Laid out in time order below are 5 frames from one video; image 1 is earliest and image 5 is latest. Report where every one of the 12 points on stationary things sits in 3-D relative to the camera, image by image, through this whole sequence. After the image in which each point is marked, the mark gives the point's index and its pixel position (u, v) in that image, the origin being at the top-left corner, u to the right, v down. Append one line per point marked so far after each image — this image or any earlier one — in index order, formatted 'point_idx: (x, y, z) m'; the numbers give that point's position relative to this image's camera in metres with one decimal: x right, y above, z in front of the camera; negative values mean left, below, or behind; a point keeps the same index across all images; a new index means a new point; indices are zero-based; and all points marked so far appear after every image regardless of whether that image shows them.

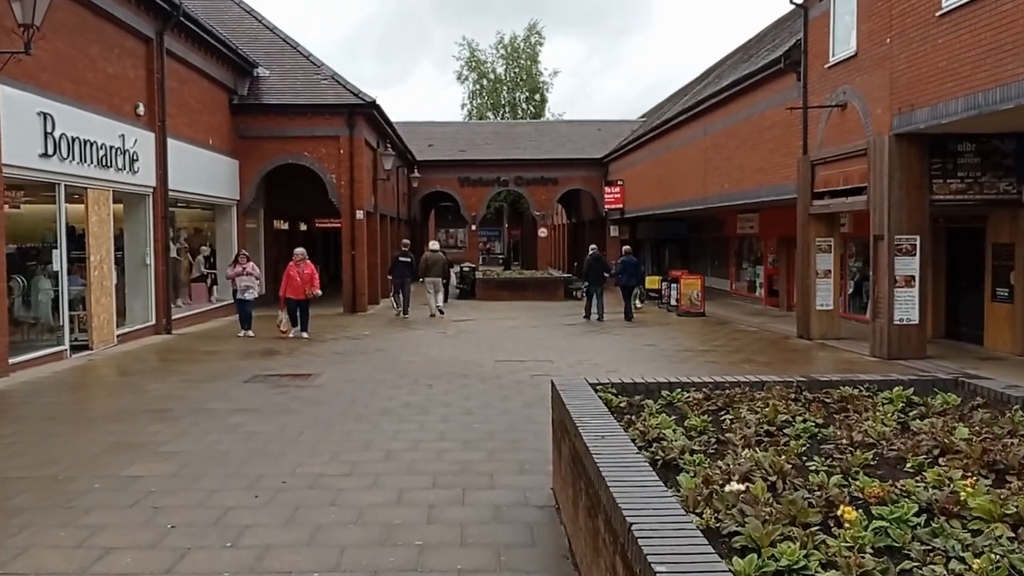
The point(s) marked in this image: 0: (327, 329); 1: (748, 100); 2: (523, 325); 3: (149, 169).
0: (-3.3, -0.7, +17.3) m
1: (+4.6, +3.7, +19.1) m
2: (+0.2, -0.7, +18.6) m
3: (-5.9, +1.9, +15.9) m
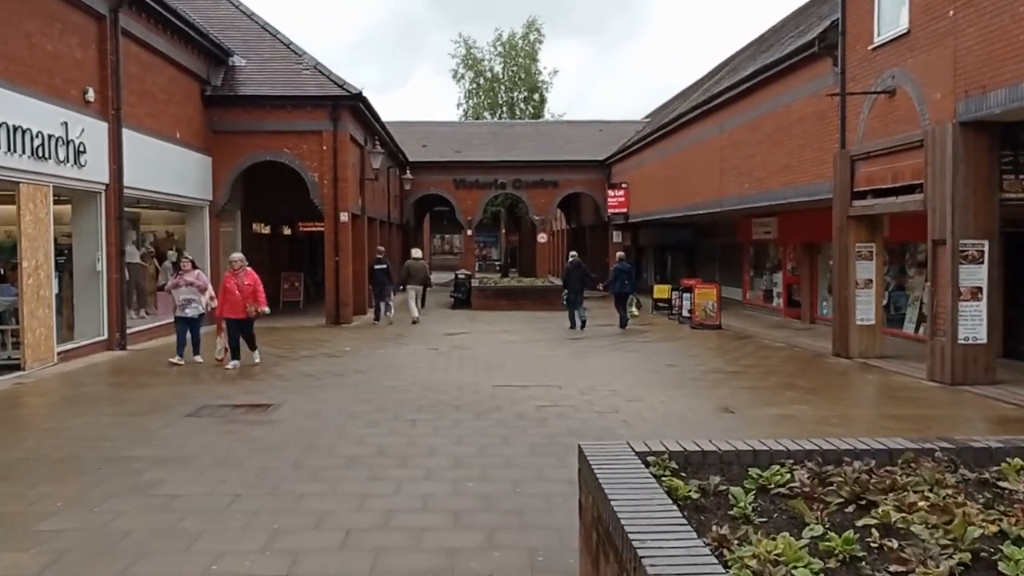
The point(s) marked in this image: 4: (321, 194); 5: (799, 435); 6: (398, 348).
0: (-3.3, -0.9, +15.4) m
1: (+4.6, +3.5, +17.3) m
2: (+0.2, -0.9, +16.8) m
3: (-5.9, +1.8, +14.0) m
4: (-3.9, +1.9, +19.9) m
5: (+2.3, -1.2, +7.9) m
6: (-1.7, -0.9, +15.0) m
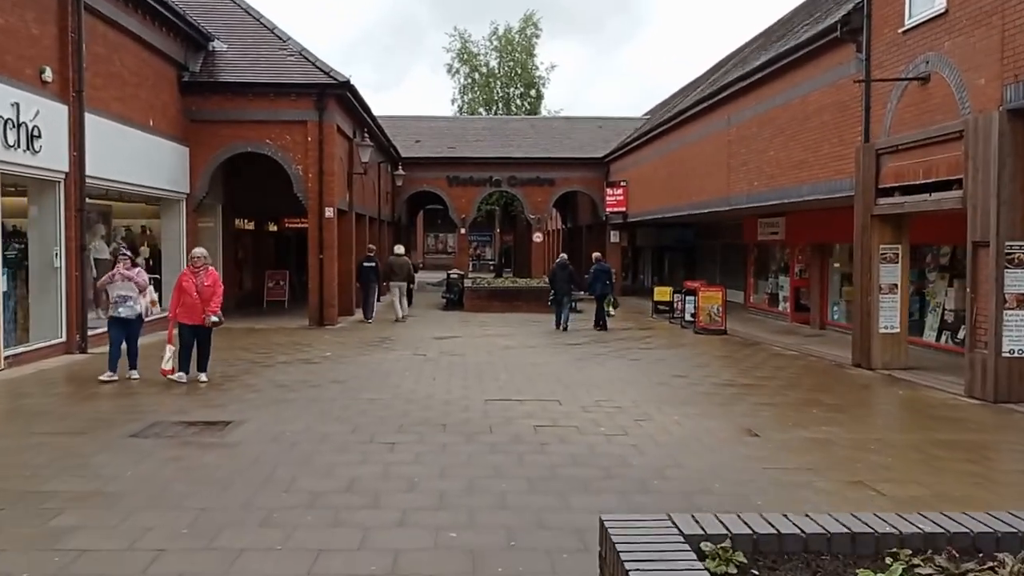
0: (-3.4, -0.9, +14.3) m
1: (+4.6, +3.4, +16.2) m
2: (+0.1, -0.9, +15.6) m
3: (-6.0, +1.8, +12.9) m
4: (-4.0, +1.9, +18.8) m
5: (+2.3, -1.2, +6.8) m
6: (-1.8, -0.9, +13.8) m
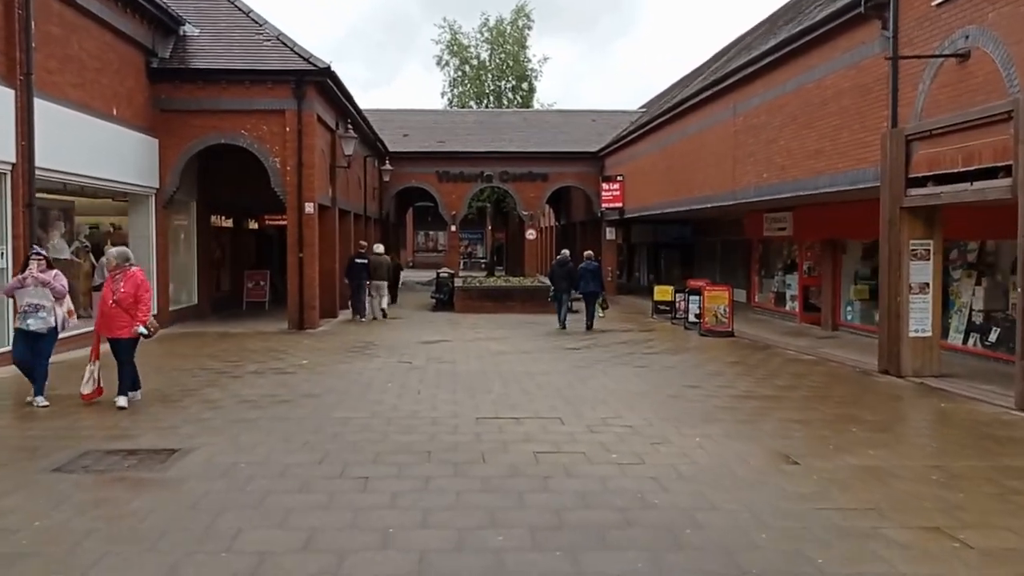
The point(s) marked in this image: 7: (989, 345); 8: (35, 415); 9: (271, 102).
0: (-3.4, -0.9, +13.1) m
1: (+4.4, +3.4, +15.1) m
2: (0.0, -0.9, +14.4) m
3: (-6.0, +1.8, +11.6) m
4: (-4.1, +1.9, +17.6) m
5: (+2.3, -1.2, +5.7) m
6: (-1.9, -1.0, +12.6) m
7: (+6.5, -0.8, +13.3) m
8: (-4.1, -1.1, +8.4) m
9: (-4.3, +3.3, +17.5) m
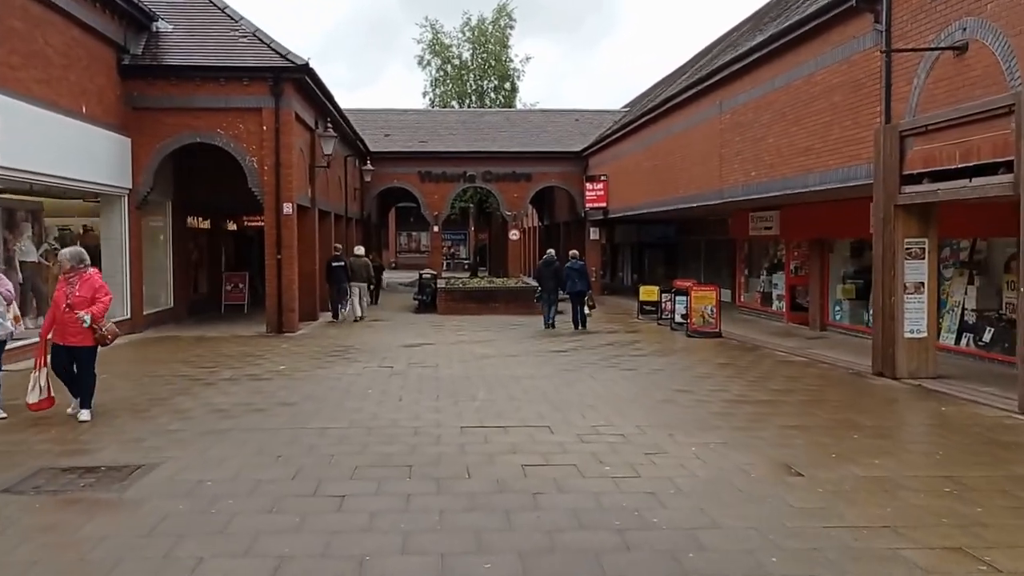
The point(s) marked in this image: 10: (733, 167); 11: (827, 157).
0: (-3.6, -1.0, +12.6) m
1: (+4.2, +3.4, +14.8) m
2: (-0.2, -0.9, +14.1) m
3: (-6.2, +1.7, +11.2) m
4: (-4.4, +1.9, +17.1) m
5: (+2.2, -1.2, +5.3) m
6: (-2.1, -1.0, +12.2) m
7: (+6.3, -0.8, +13.0) m
8: (-4.2, -1.1, +8.0) m
9: (-4.6, +3.3, +17.0) m
10: (+3.9, +2.2, +17.3) m
11: (+4.3, +1.8, +13.3) m
